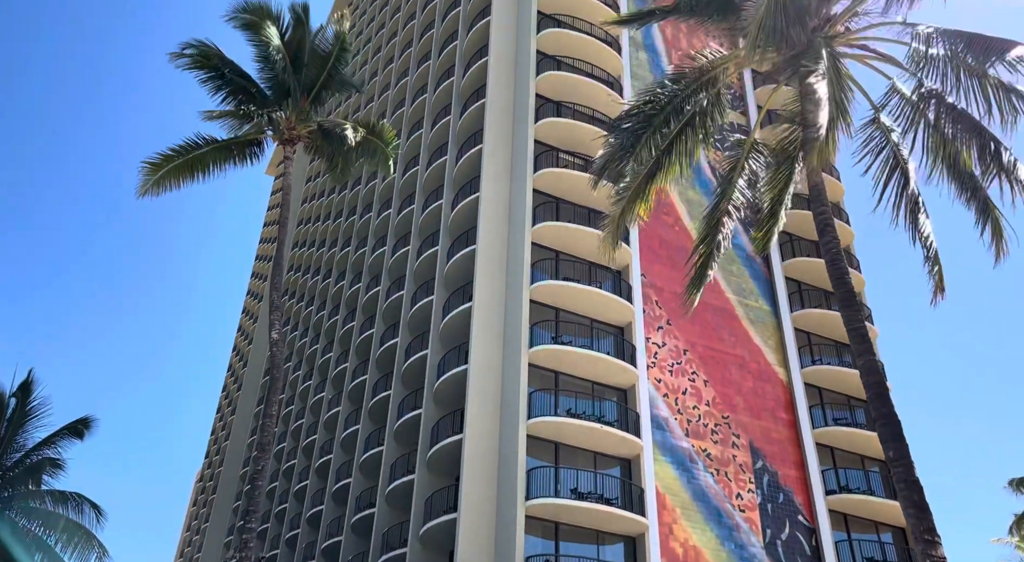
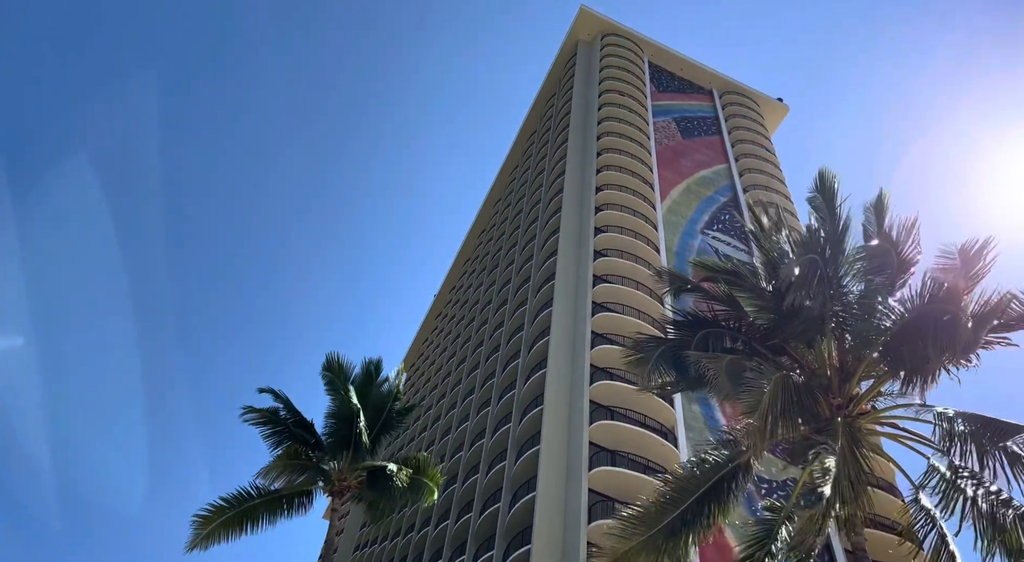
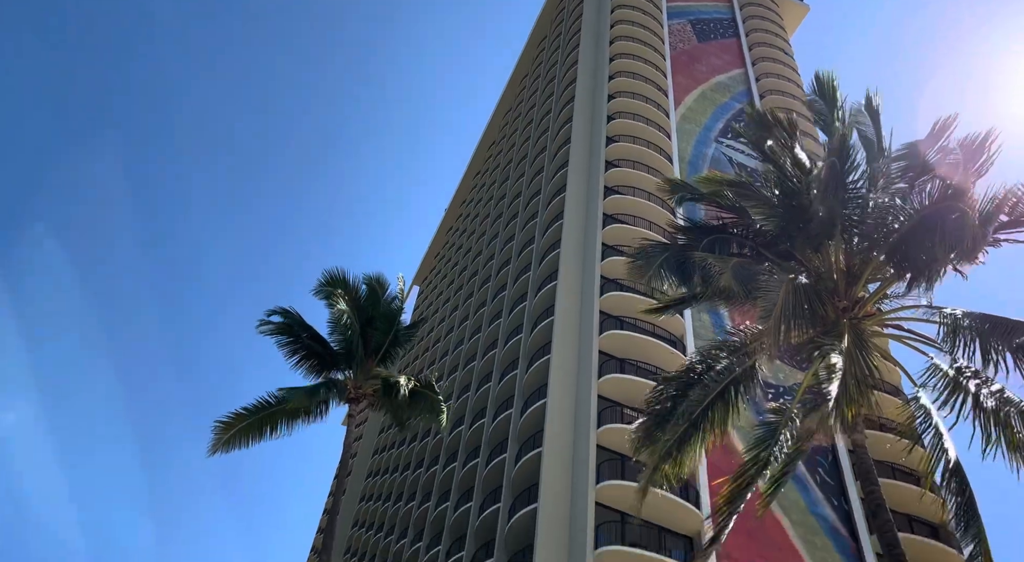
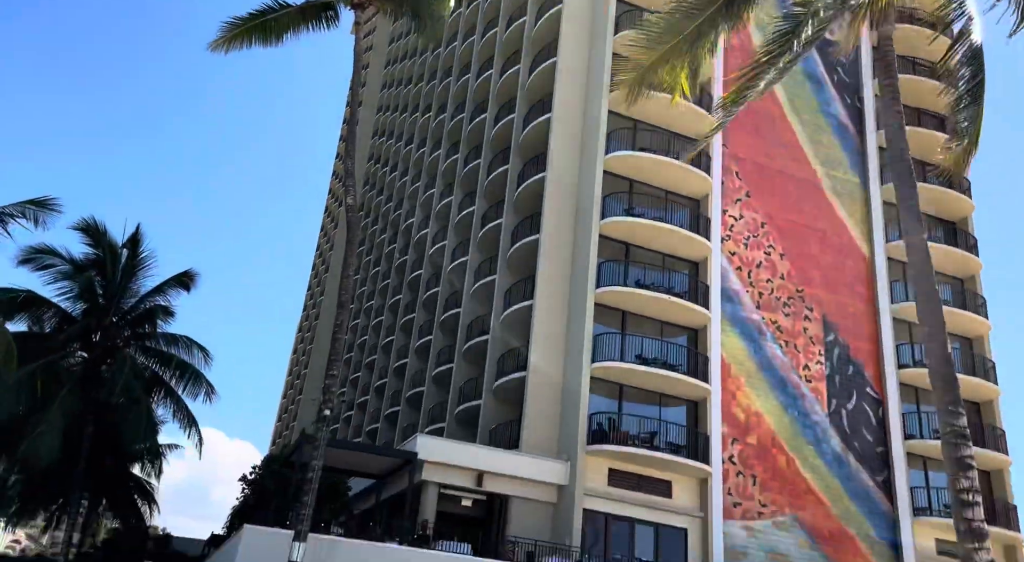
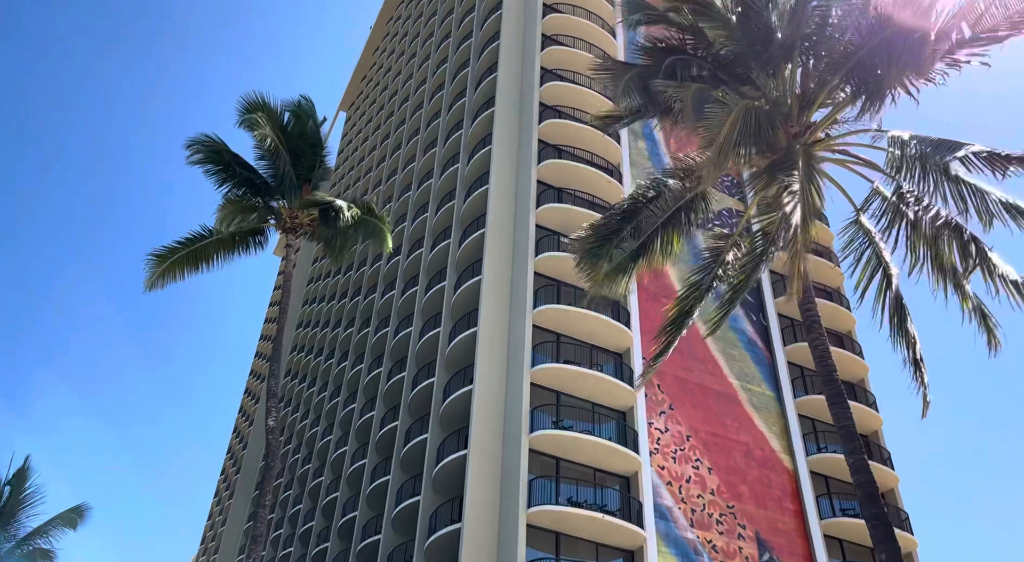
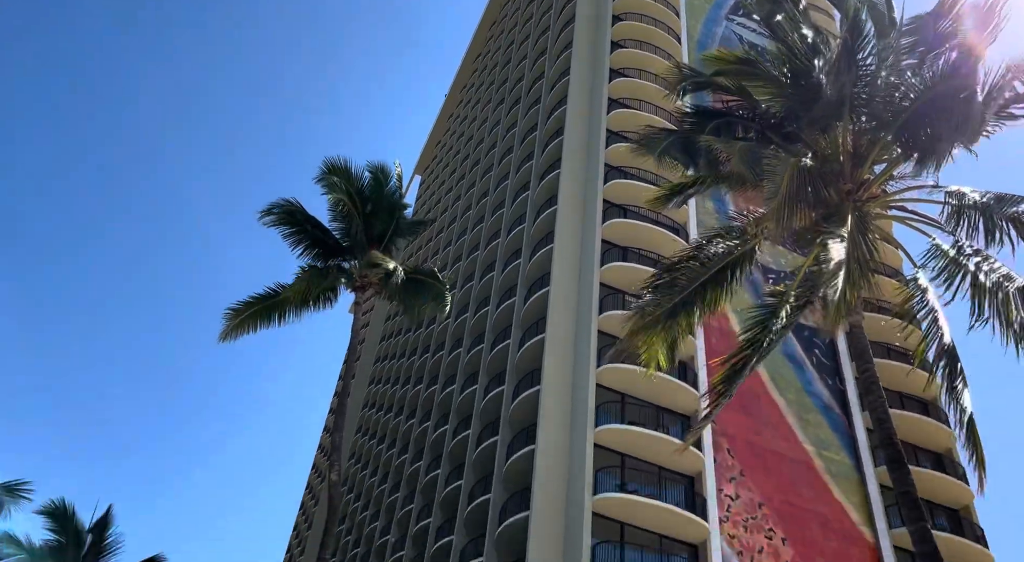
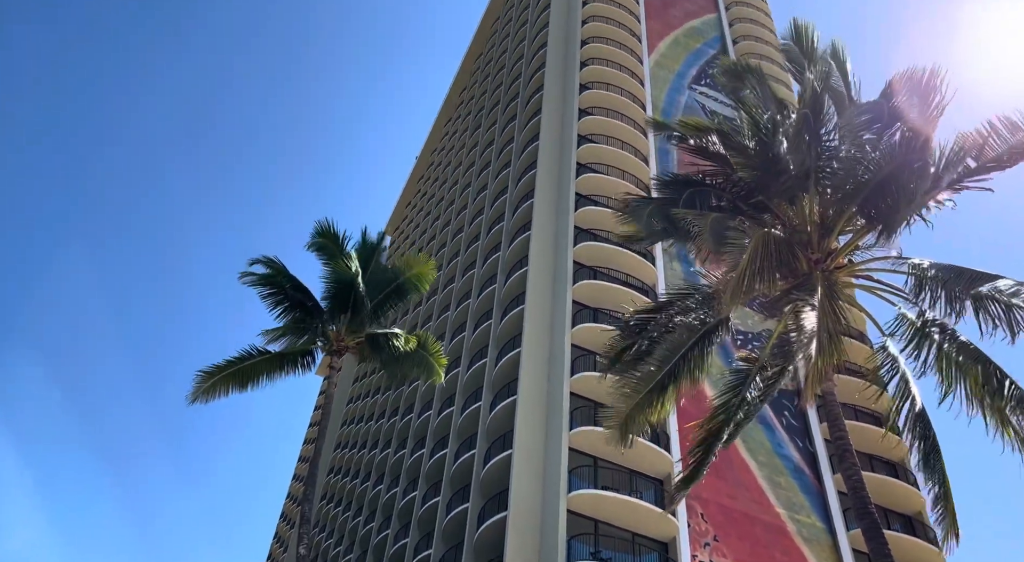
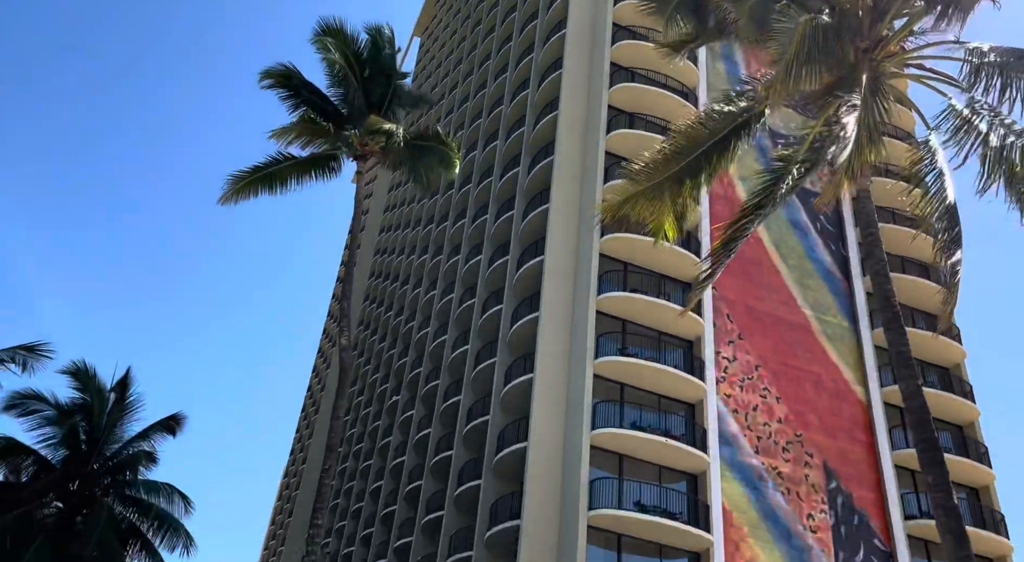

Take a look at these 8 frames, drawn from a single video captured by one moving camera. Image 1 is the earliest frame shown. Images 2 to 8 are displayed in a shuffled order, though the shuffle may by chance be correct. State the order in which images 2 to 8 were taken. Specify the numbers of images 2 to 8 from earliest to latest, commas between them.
5, 7, 2, 3, 6, 8, 4
